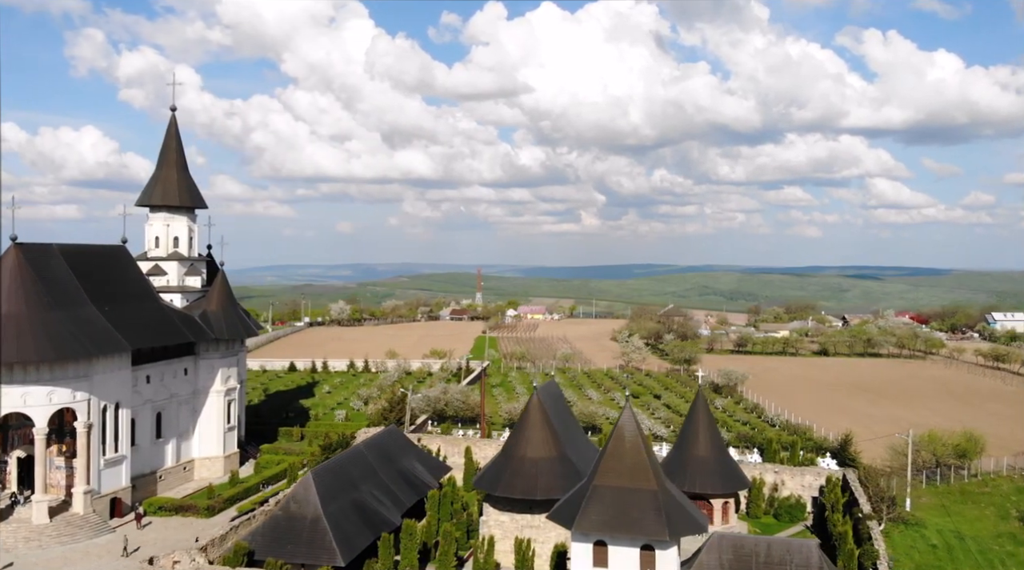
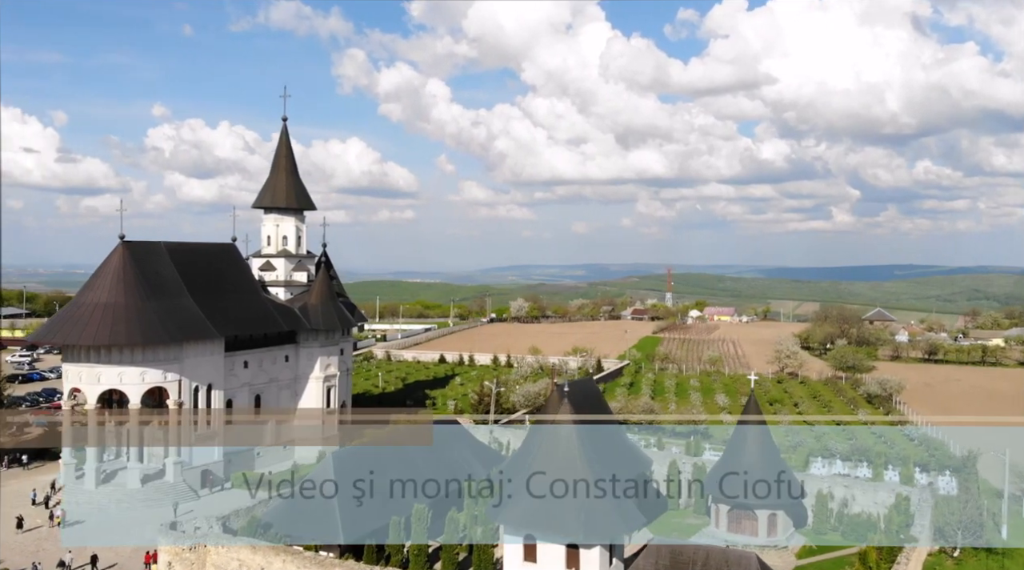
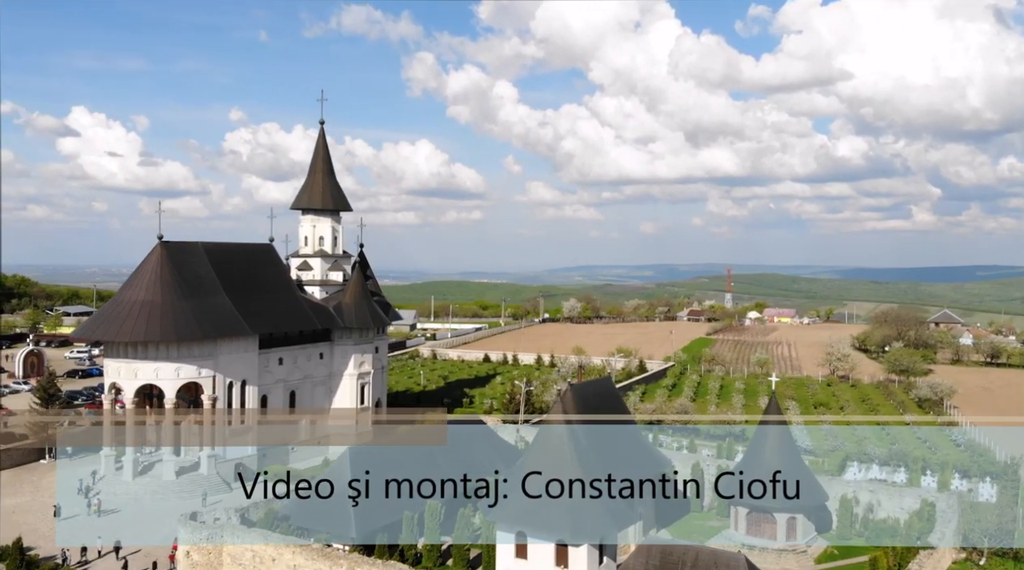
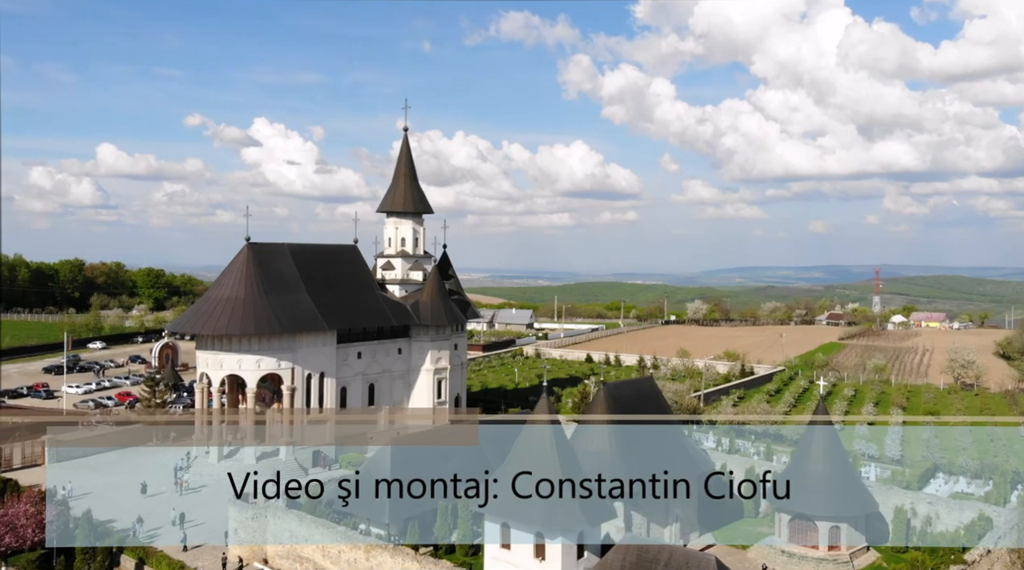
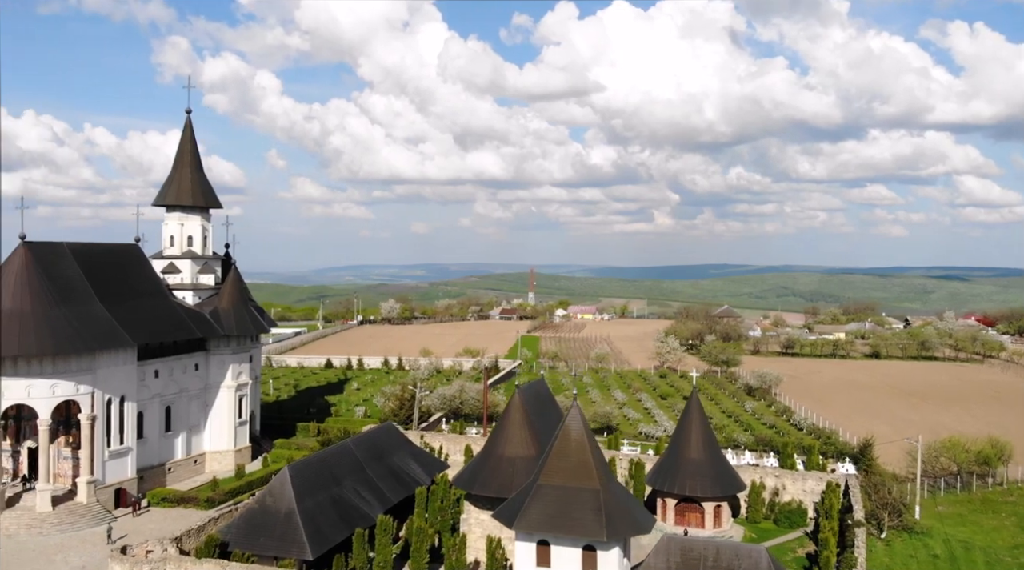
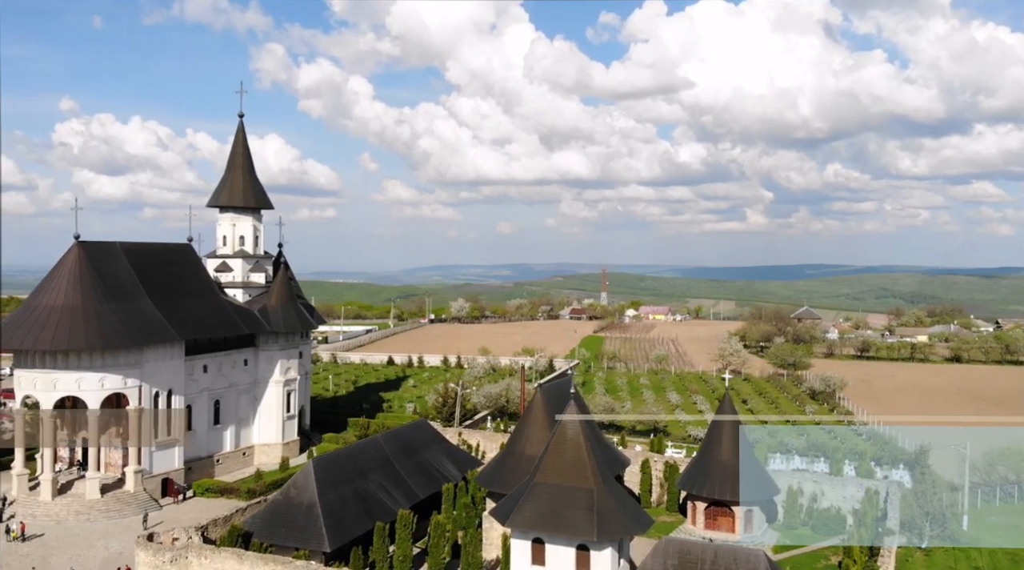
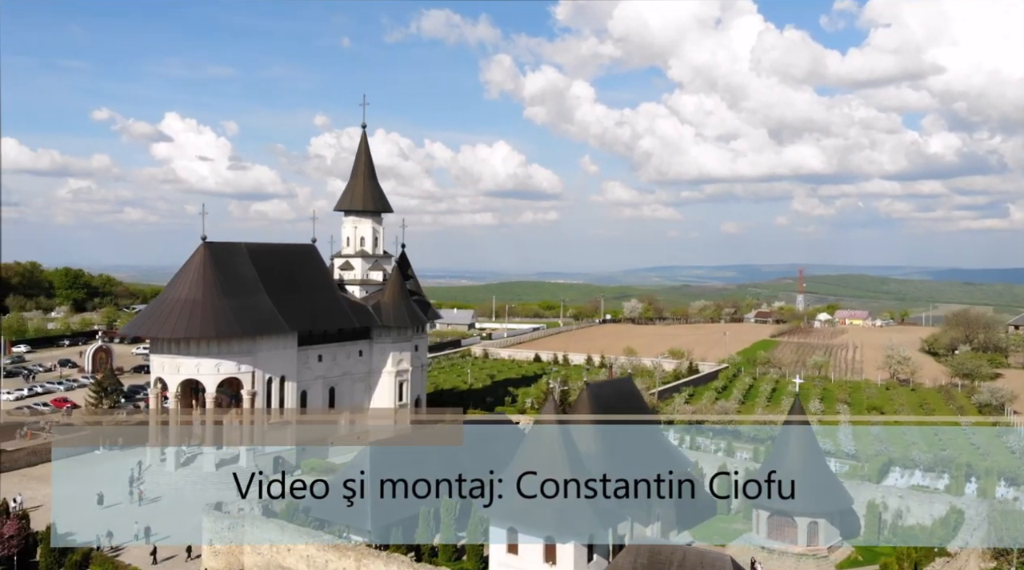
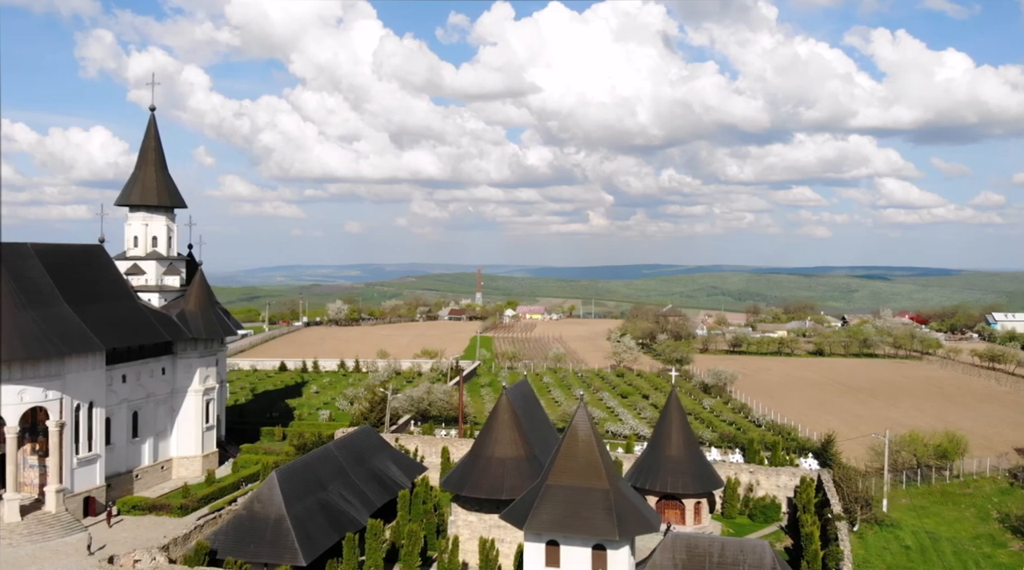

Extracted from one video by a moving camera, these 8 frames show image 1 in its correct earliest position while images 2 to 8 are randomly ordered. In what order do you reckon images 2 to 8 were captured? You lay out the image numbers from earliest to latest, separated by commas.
8, 5, 6, 2, 3, 7, 4
